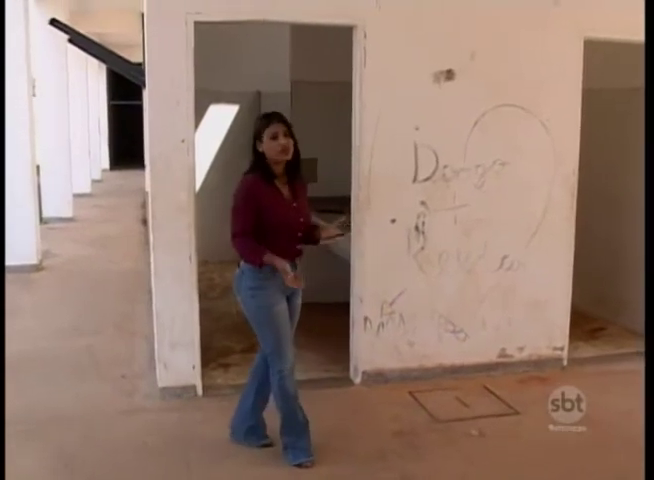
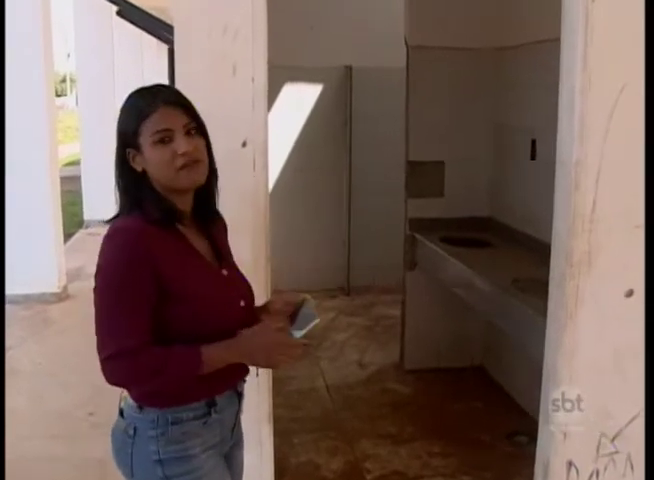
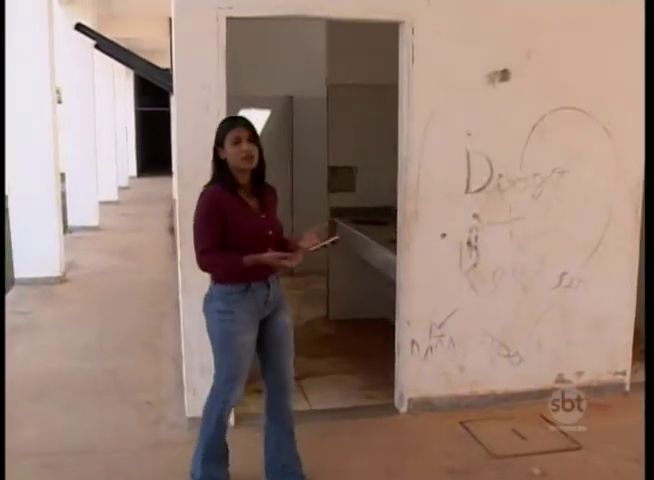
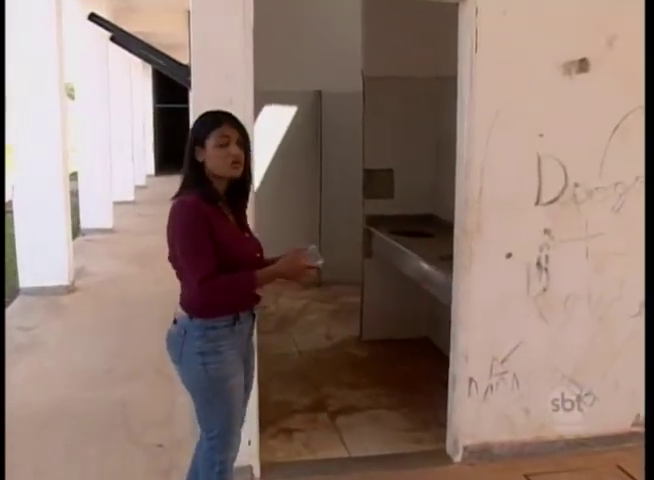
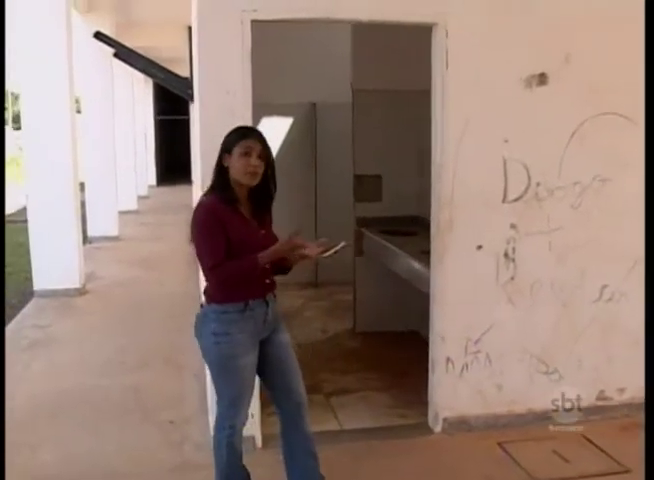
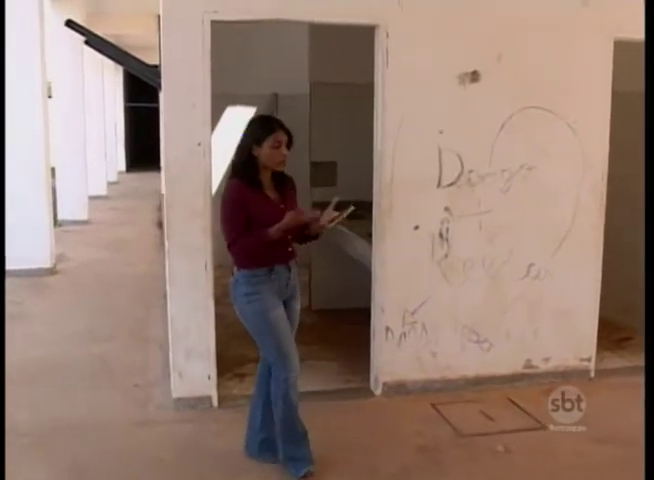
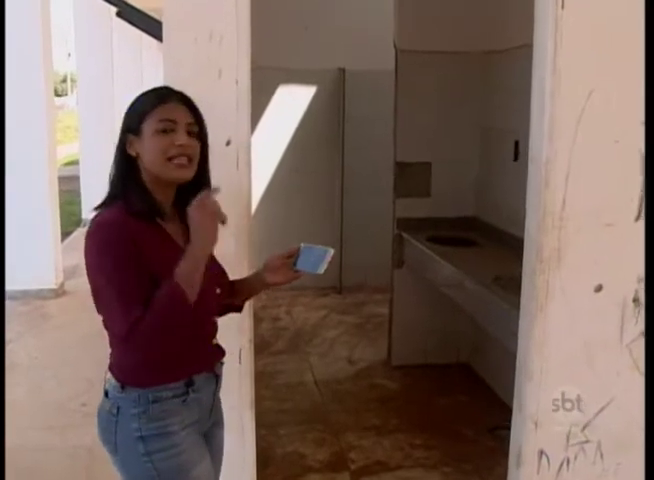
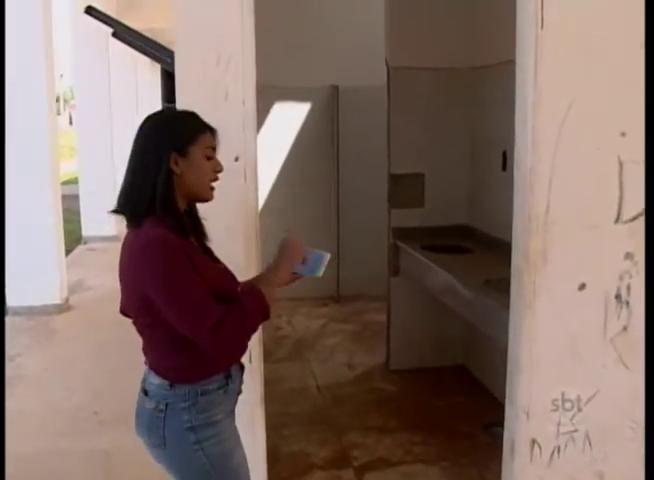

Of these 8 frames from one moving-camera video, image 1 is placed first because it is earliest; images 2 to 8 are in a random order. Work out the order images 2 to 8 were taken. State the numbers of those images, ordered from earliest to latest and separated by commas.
6, 3, 5, 4, 8, 7, 2
